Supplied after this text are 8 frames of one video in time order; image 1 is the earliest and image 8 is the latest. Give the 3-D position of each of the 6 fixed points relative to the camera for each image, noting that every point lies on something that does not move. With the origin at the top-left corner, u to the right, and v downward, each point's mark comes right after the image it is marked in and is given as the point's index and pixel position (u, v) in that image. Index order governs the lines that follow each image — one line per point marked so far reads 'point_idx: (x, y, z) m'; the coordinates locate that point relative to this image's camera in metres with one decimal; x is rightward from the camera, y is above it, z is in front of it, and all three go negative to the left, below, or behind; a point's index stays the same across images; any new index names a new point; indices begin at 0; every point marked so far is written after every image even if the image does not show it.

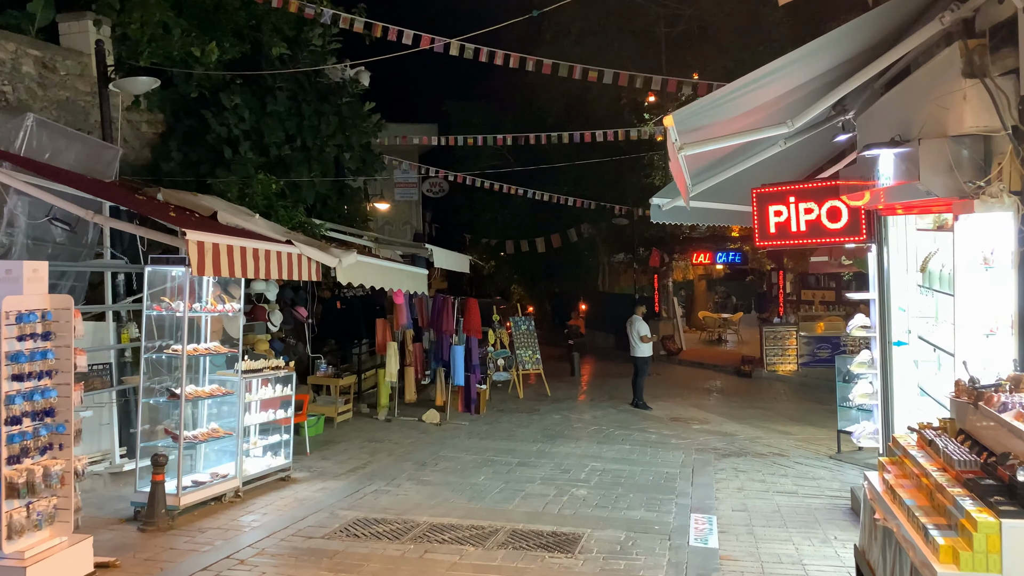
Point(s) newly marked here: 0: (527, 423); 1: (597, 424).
0: (+0.2, -1.9, +11.2) m
1: (+1.2, -2.0, +11.4) m
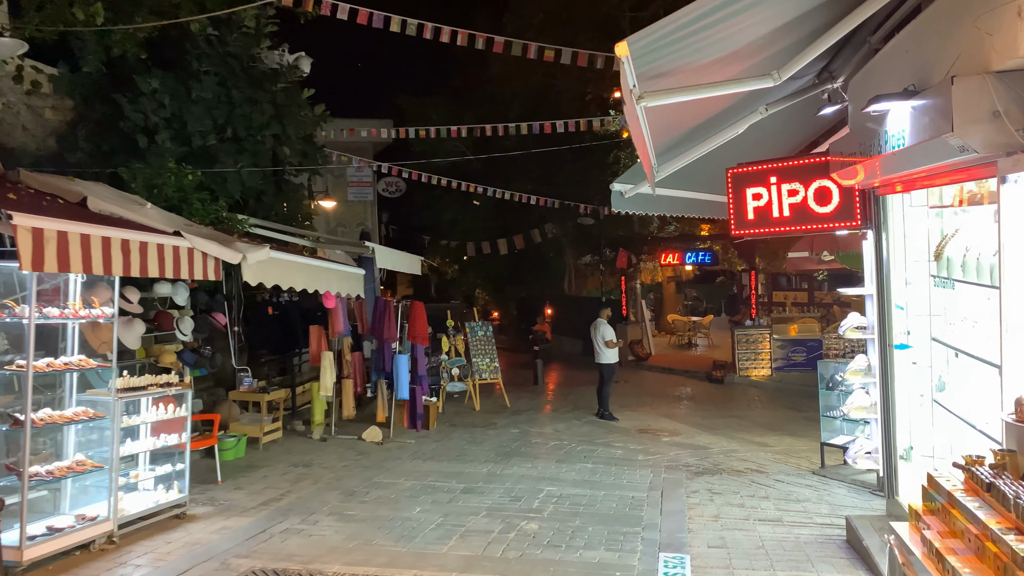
0: (-0.4, -1.9, +10.1) m
1: (+0.6, -2.0, +10.4) m
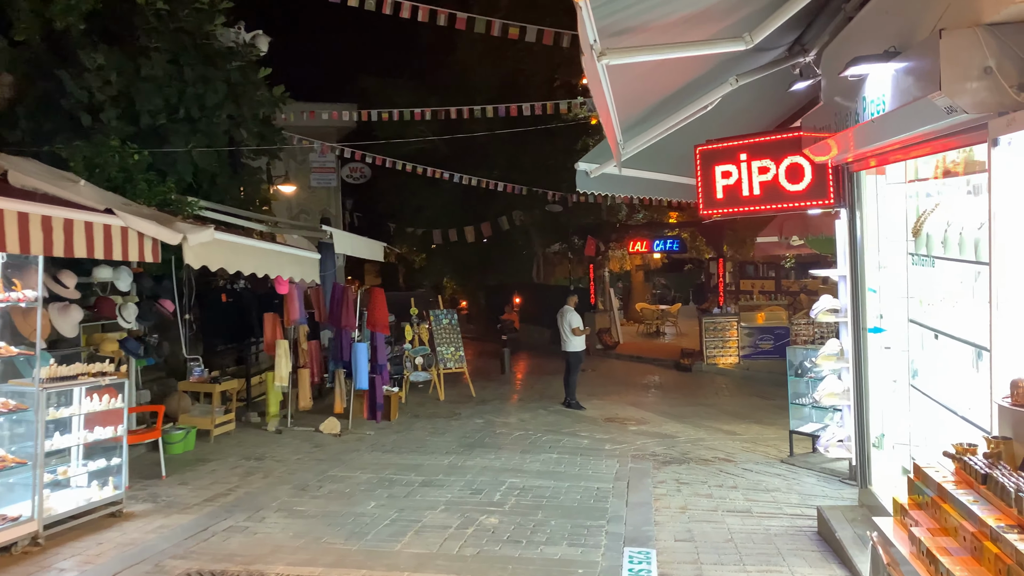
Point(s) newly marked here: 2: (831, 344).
0: (-0.9, -1.8, +9.8) m
1: (+0.1, -1.8, +10.1) m
2: (+2.3, -0.4, +5.8) m
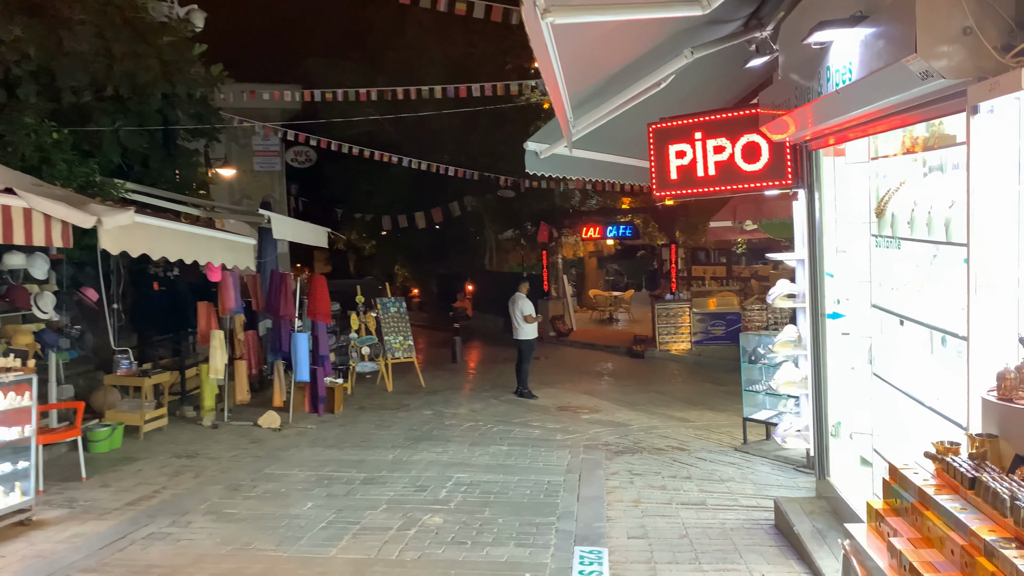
0: (-1.5, -1.6, +9.5) m
1: (-0.5, -1.6, +9.8) m
2: (+1.9, -0.3, +5.6) m
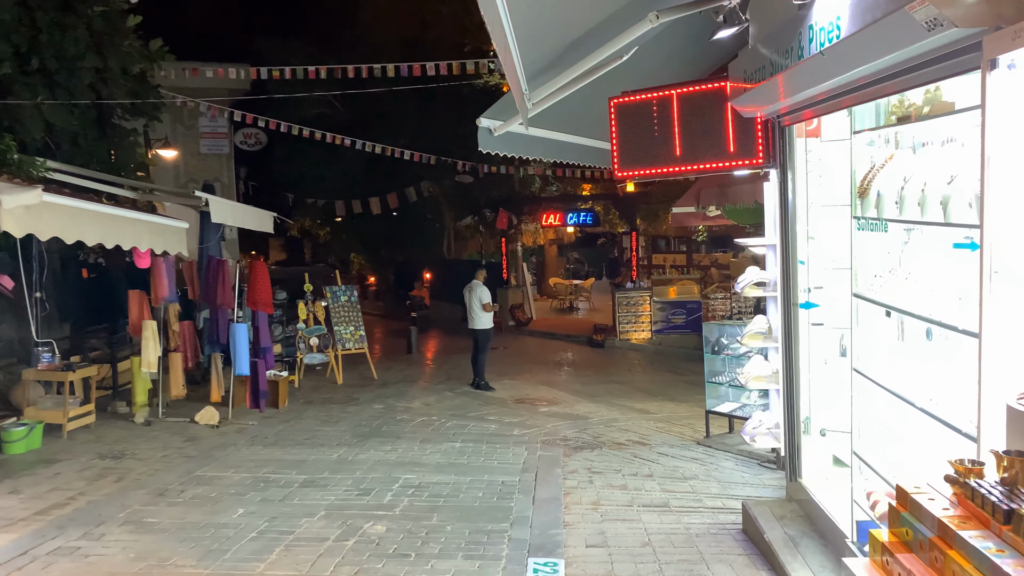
0: (-2.0, -1.5, +9.0) m
1: (-1.0, -1.5, +9.4) m
2: (+1.6, -0.2, +5.2) m
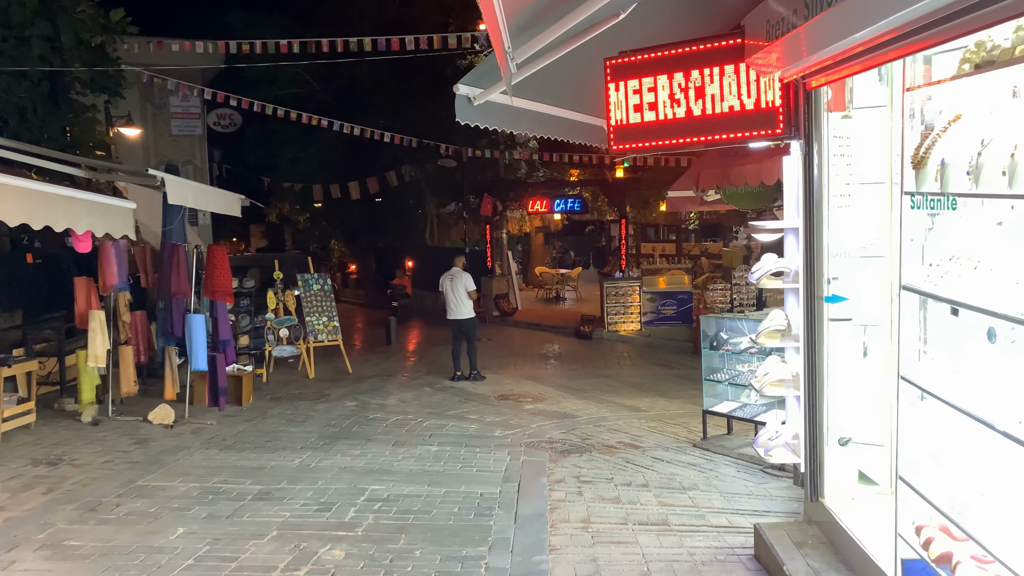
0: (-2.2, -1.3, +8.3) m
1: (-1.2, -1.3, +8.7) m
2: (+1.5, -0.2, +4.6) m
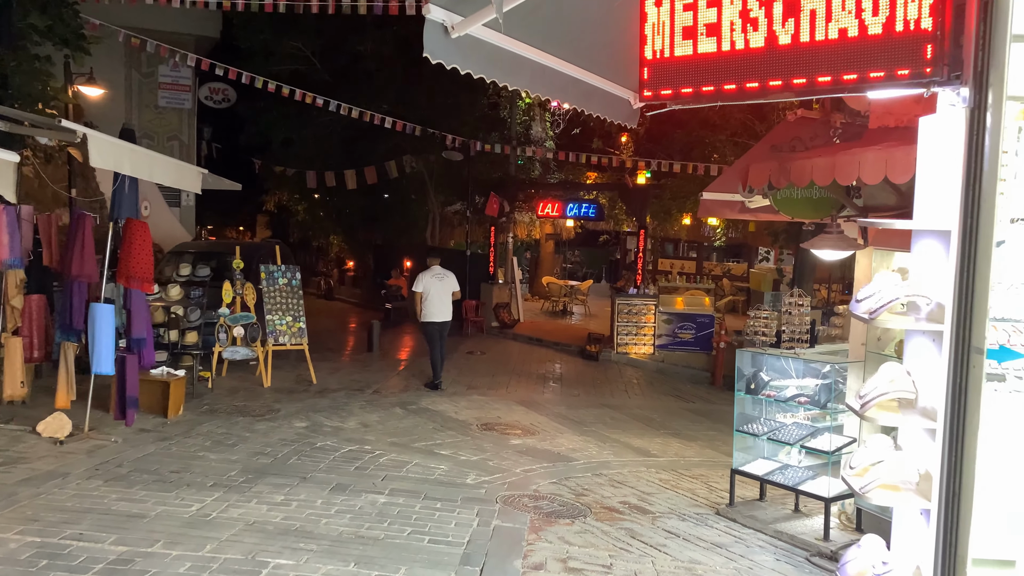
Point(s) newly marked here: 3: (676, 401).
0: (-2.3, -1.3, +6.7) m
1: (-1.4, -1.3, +7.1) m
2: (+1.3, -0.3, +3.0) m
3: (+2.3, -1.6, +10.9) m
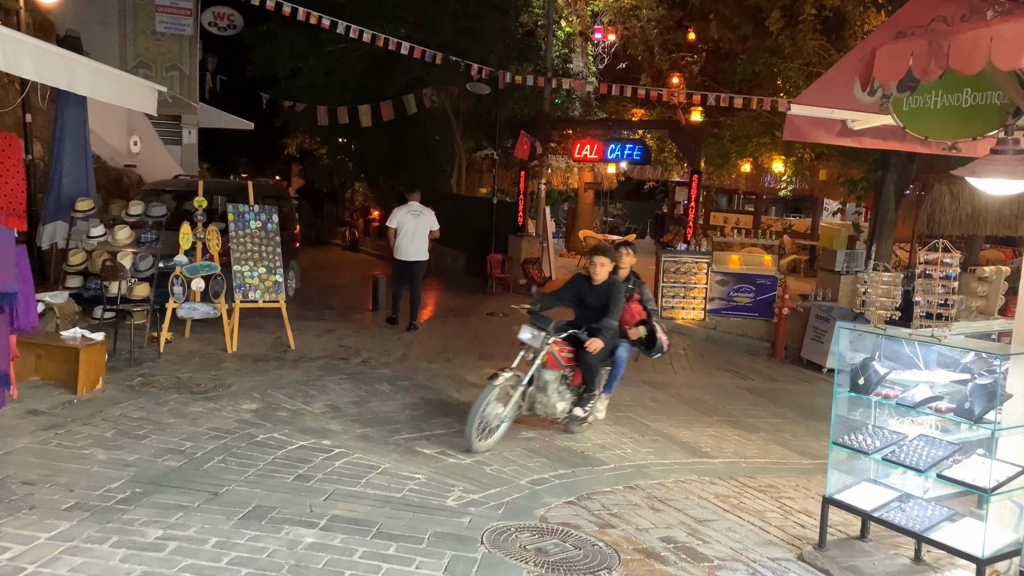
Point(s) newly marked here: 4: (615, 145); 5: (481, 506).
0: (-2.3, -0.9, +5.1) m
1: (-1.3, -1.0, +5.5) m
2: (+1.2, -0.2, +1.1) m
3: (+2.5, -1.1, +9.0) m
4: (+1.7, +2.4, +13.3) m
5: (-0.2, -1.2, +4.4) m
